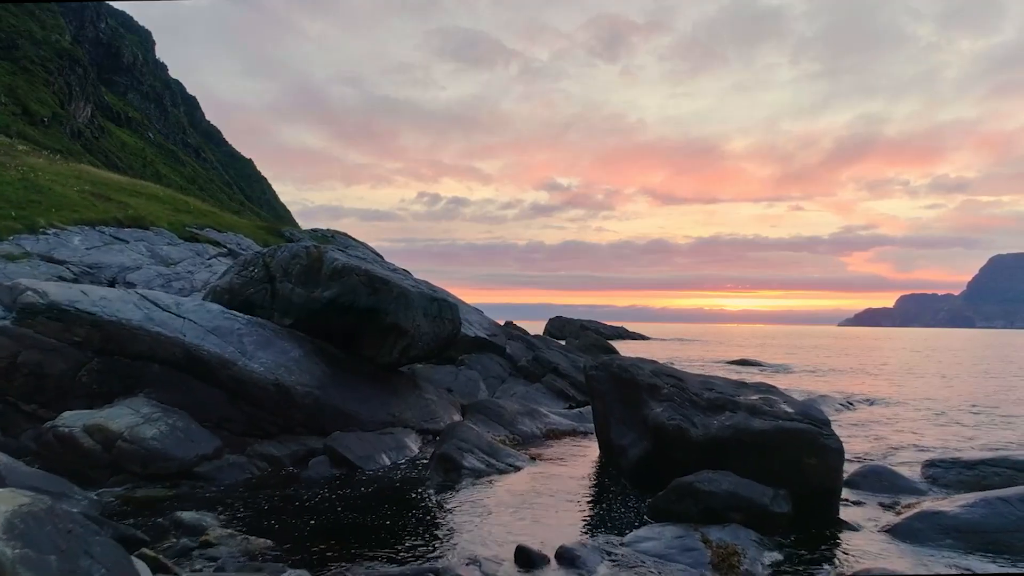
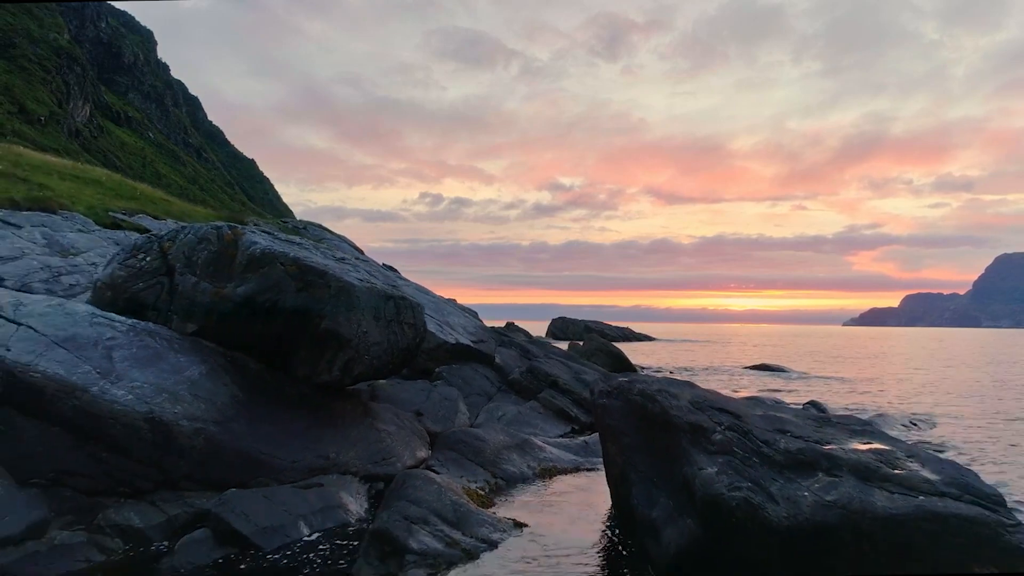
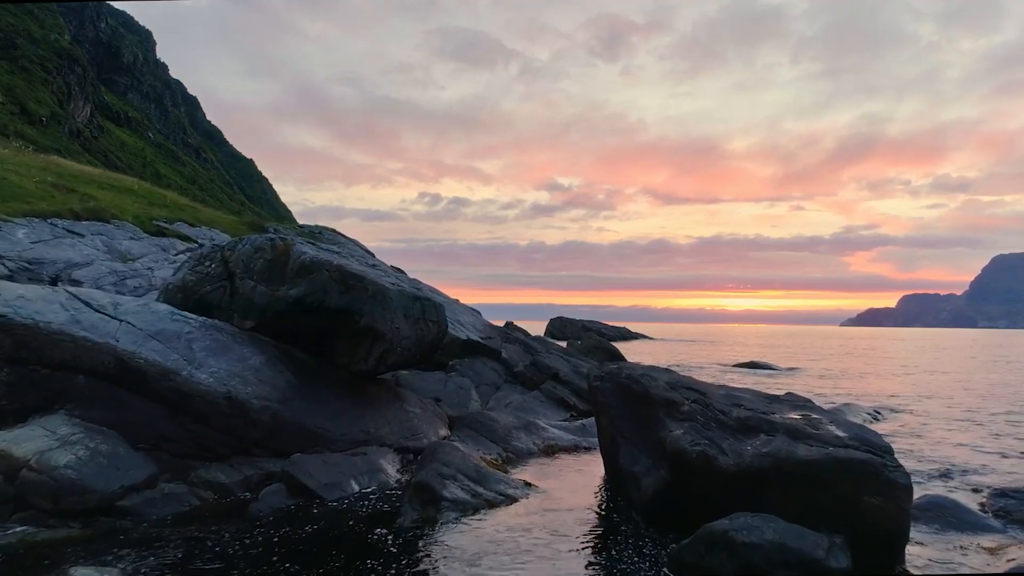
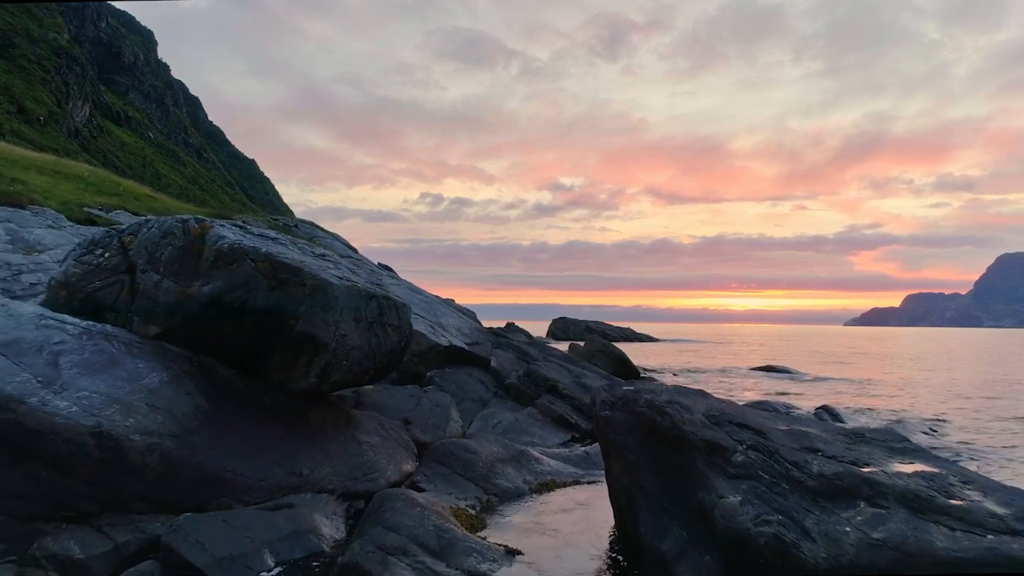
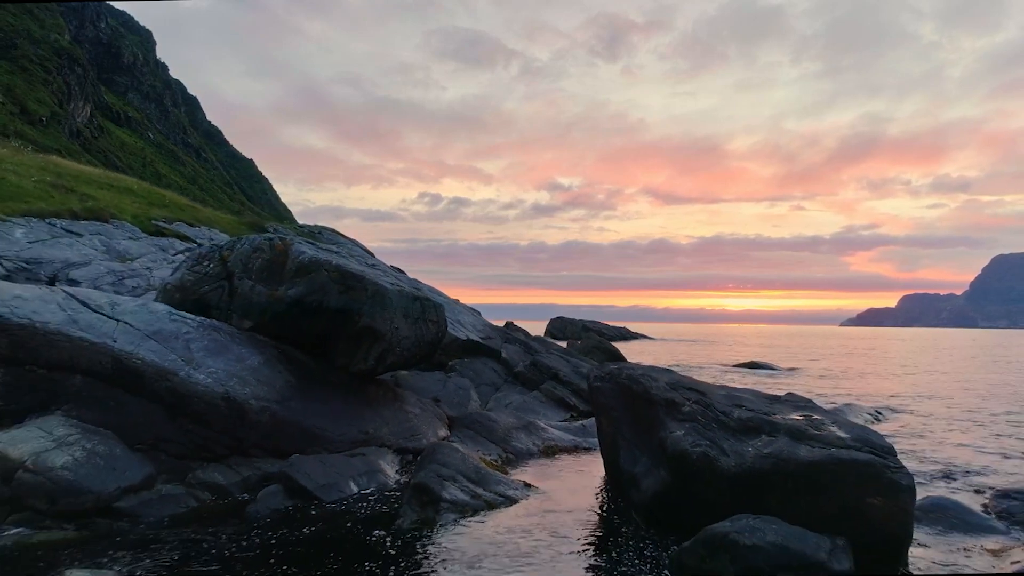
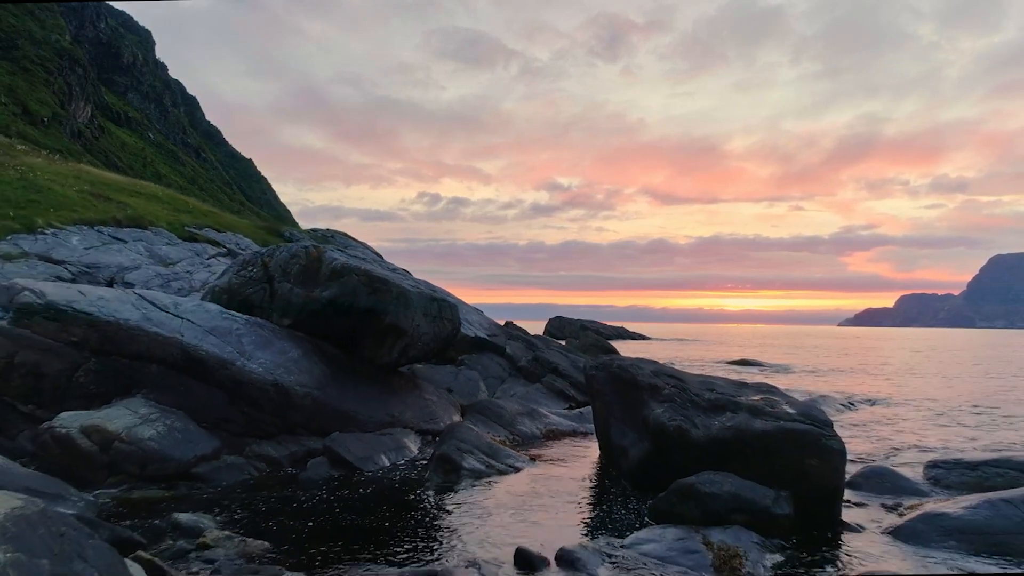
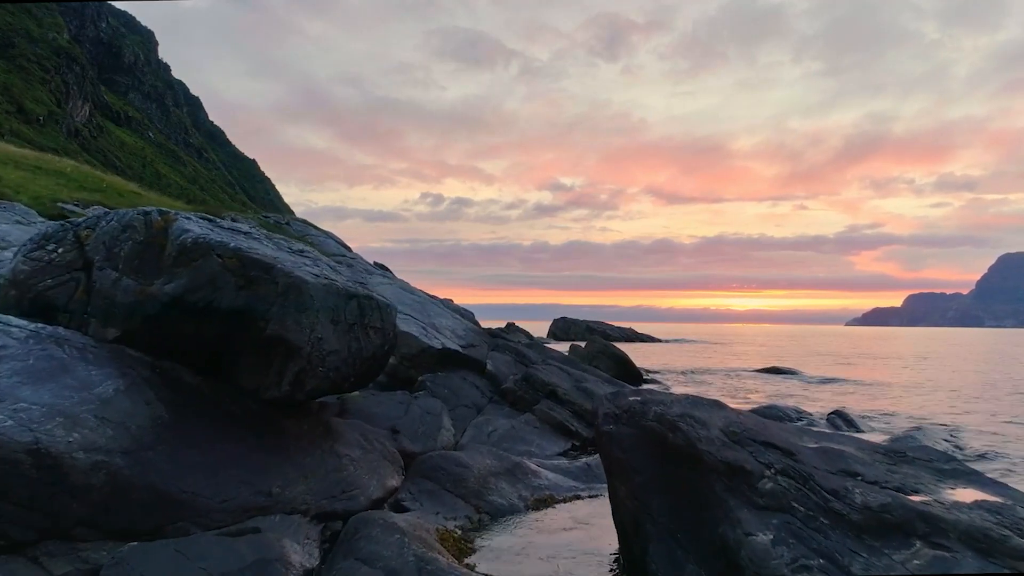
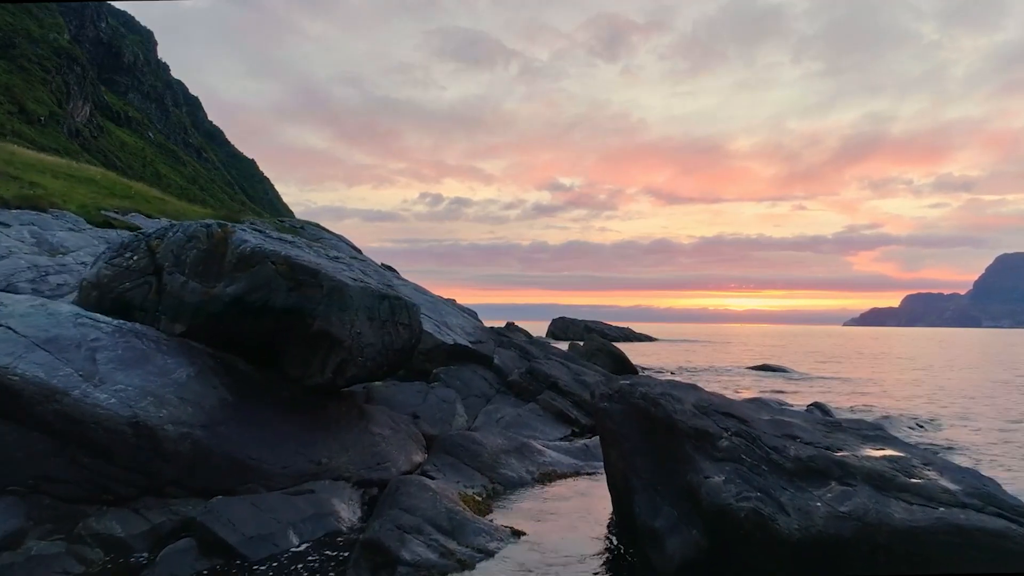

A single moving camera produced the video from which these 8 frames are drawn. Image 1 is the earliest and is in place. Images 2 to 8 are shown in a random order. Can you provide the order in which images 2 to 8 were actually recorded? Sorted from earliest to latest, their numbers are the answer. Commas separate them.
3, 8, 7, 4, 2, 5, 6
